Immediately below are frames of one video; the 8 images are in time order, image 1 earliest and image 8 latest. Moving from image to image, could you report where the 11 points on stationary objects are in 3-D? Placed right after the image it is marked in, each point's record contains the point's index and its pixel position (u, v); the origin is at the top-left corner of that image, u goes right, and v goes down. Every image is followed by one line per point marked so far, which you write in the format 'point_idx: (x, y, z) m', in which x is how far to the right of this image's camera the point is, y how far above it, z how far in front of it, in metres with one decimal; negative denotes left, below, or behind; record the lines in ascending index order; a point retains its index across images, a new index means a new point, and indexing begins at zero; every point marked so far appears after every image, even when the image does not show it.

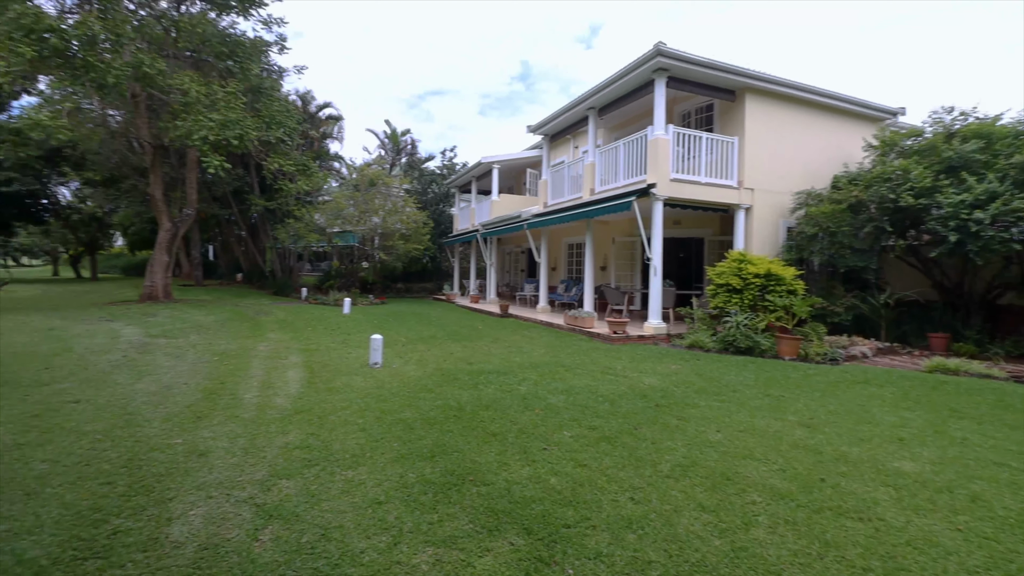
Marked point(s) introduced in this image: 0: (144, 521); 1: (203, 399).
0: (-2.4, -1.5, +3.2) m
1: (-3.8, -1.4, +6.0) m
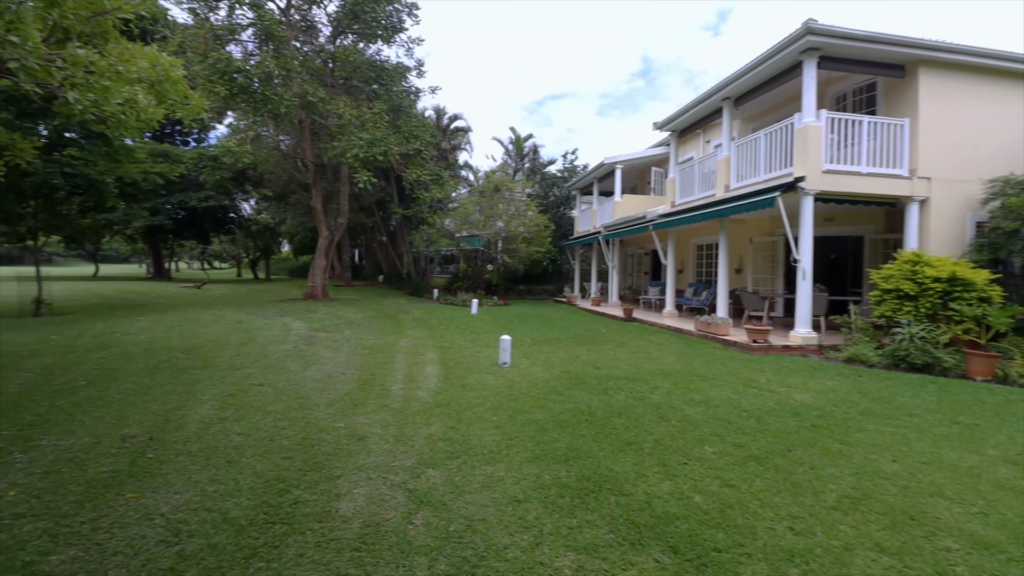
0: (-1.4, -1.5, +3.6) m
1: (-2.1, -1.4, +6.6) m
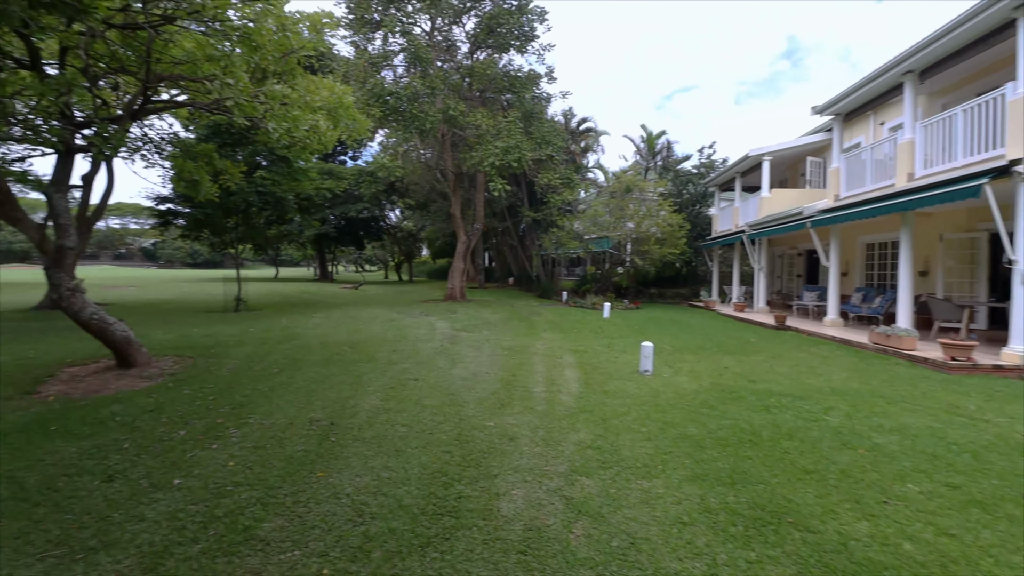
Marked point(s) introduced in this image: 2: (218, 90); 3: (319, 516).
0: (-0.3, -1.6, +3.7) m
1: (-0.1, -1.4, +6.8) m
2: (-4.0, +2.7, +6.6) m
3: (-1.3, -1.6, +3.3) m
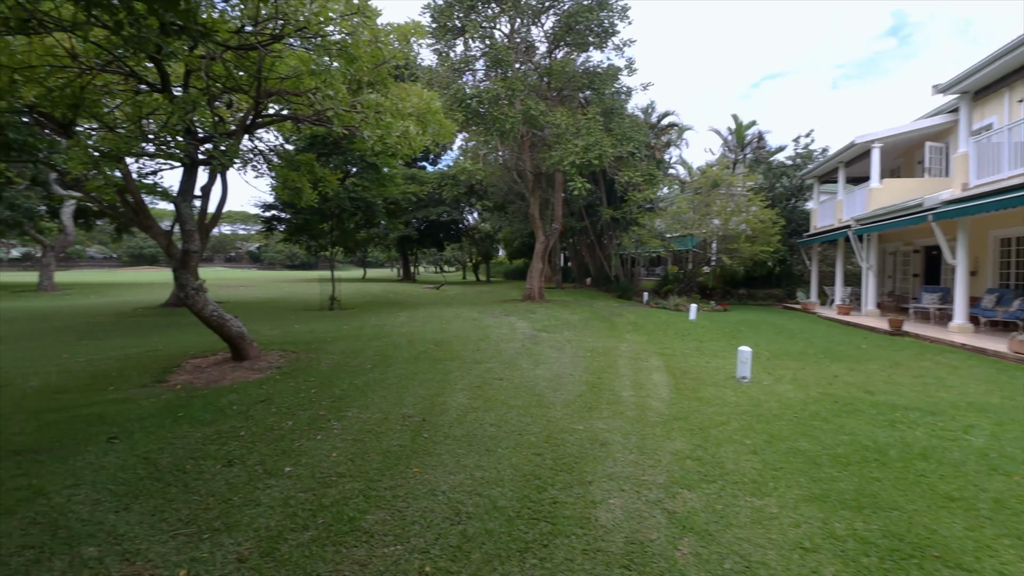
0: (+0.5, -1.5, +3.6) m
1: (+1.1, -1.4, +6.7) m
2: (-2.8, +2.7, +7.0) m
3: (-0.7, -1.6, +3.4) m
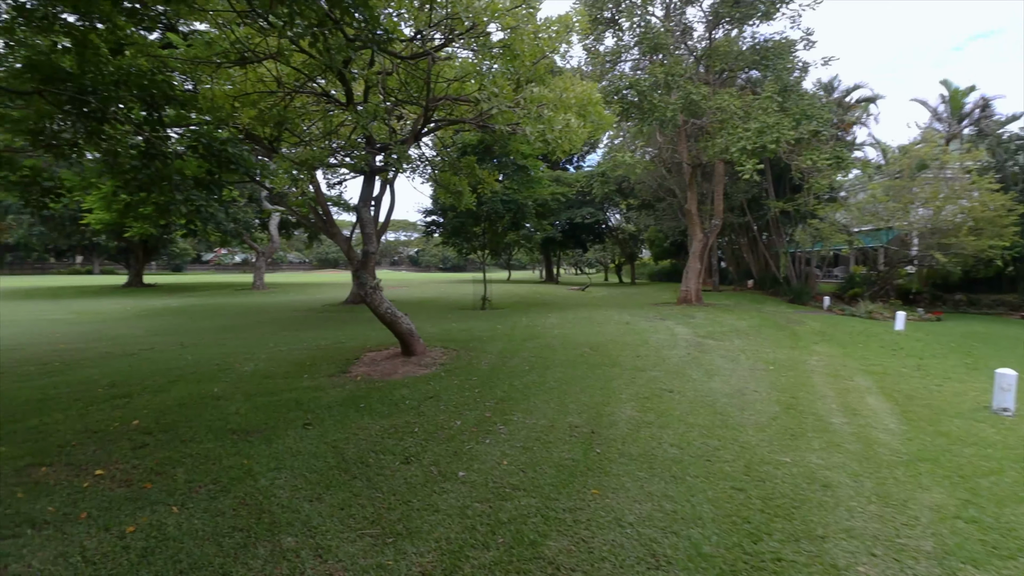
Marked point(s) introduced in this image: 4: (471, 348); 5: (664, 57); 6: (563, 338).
0: (+1.7, -1.5, +2.8) m
1: (+3.1, -1.4, +5.6) m
2: (-0.4, +2.7, +7.0) m
3: (+0.6, -1.5, +2.9) m
4: (-0.8, -1.1, +9.1) m
5: (+4.8, +7.4, +15.6) m
6: (+1.1, -1.1, +10.4) m
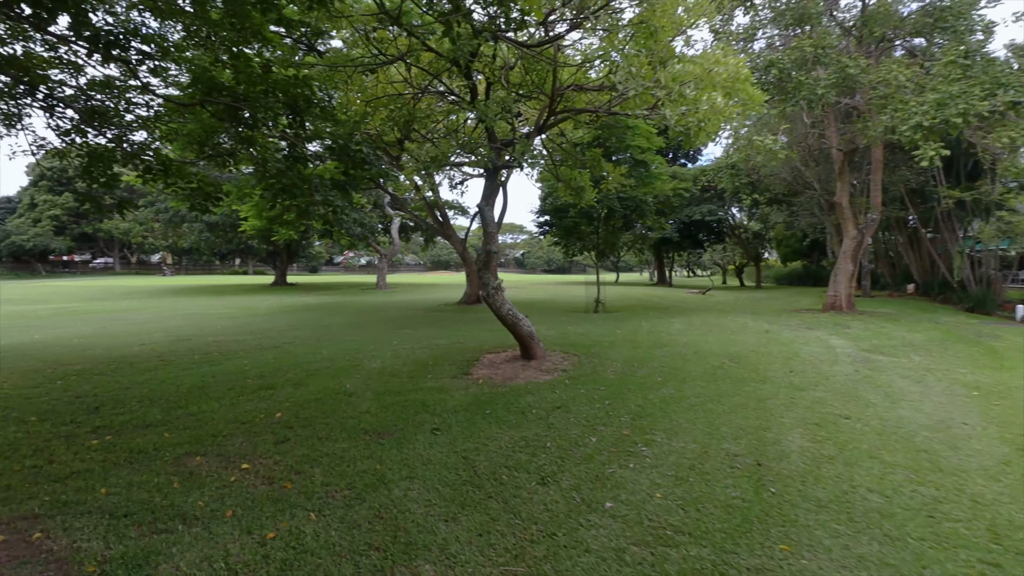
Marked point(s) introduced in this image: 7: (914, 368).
0: (+2.5, -1.6, +1.9) m
1: (+4.5, -1.5, +4.3) m
2: (+1.3, +2.7, +6.4) m
3: (+1.4, -1.6, +2.2) m
4: (+1.4, -1.1, +8.5) m
5: (+8.4, +7.3, +13.7) m
6: (+3.5, -1.1, +9.4) m
7: (+6.4, -1.3, +7.8) m
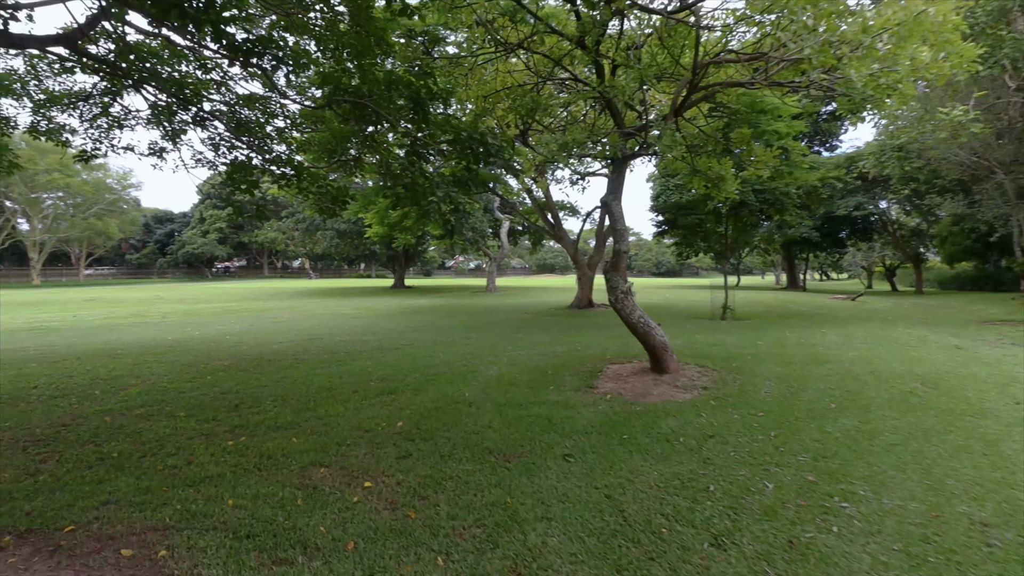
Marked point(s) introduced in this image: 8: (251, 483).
0: (+3.0, -1.6, +0.6) m
1: (+5.5, -1.5, +2.6) m
2: (+2.9, +2.6, +5.4) m
3: (+2.0, -1.6, +1.2) m
4: (+3.4, -1.2, +7.4) m
5: (+11.3, +7.1, +11.0) m
6: (+5.6, -1.2, +7.7) m
7: (+8.1, -1.4, +5.6) m
8: (-1.9, -1.4, +3.5) m
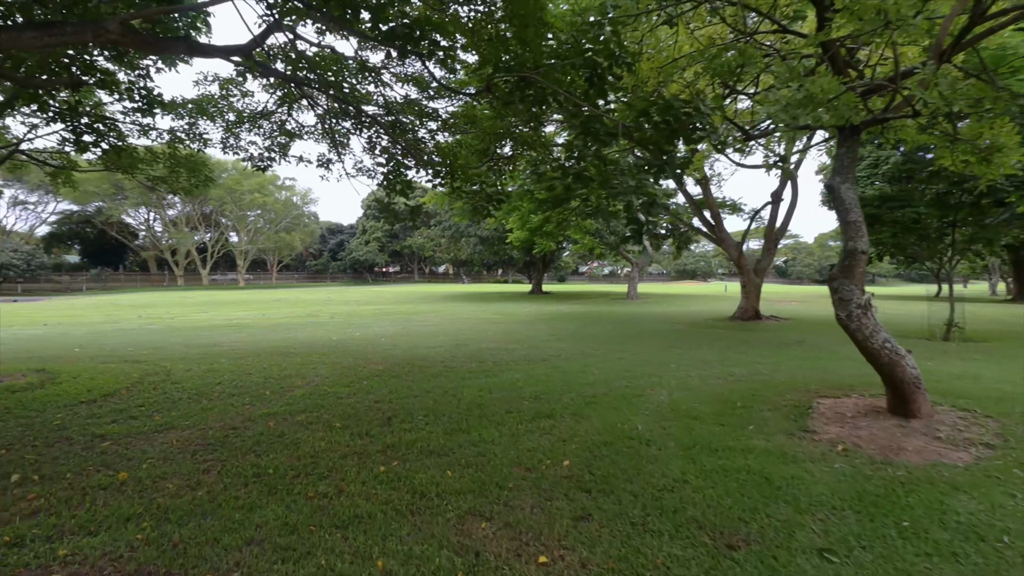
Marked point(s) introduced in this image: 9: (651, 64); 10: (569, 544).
0: (+3.3, -1.6, -1.2) m
1: (+6.2, -1.6, 0.0) m
2: (+4.5, +2.5, +3.4) m
3: (+2.5, -1.6, -0.4) m
4: (+5.5, -1.4, +5.2) m
5: (+14.2, +6.8, +6.7) m
6: (+7.7, -1.4, +5.0) m
7: (+9.6, -1.5, +2.2) m
8: (-0.6, -1.5, +2.9) m
9: (+1.8, +2.9, +6.2) m
10: (+0.3, -1.5, +2.8) m
